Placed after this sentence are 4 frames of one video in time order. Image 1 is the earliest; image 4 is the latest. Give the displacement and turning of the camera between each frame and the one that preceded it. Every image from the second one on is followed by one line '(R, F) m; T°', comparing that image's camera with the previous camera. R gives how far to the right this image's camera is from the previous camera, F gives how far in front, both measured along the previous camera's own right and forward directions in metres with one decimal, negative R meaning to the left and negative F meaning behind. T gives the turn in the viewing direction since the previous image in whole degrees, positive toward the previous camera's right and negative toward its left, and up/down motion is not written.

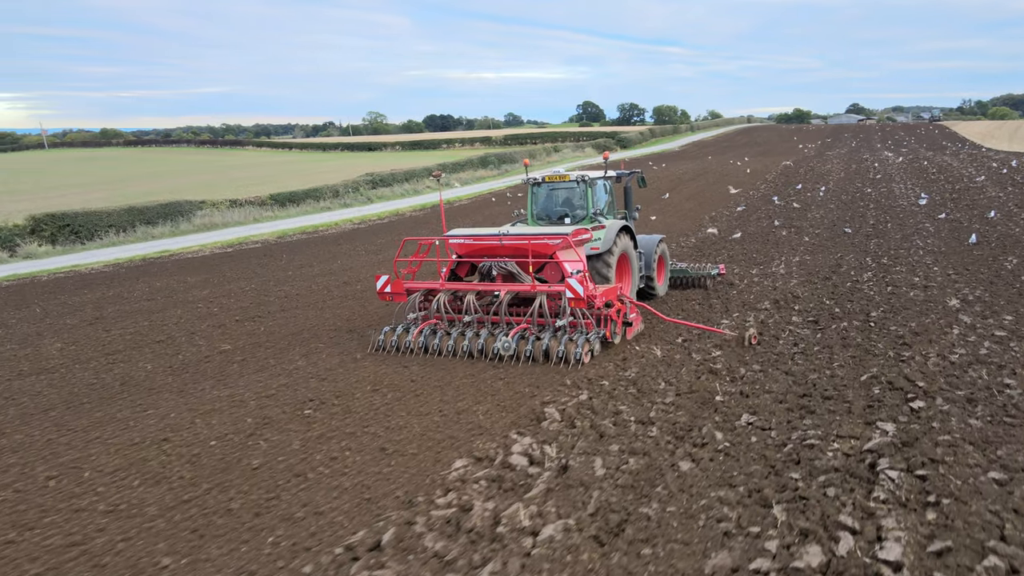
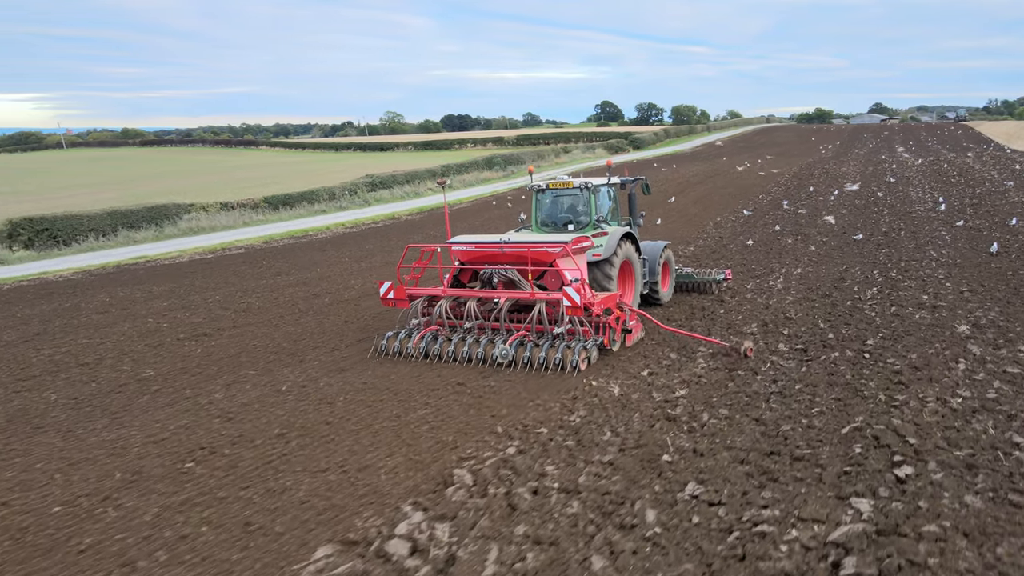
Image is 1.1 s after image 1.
(+0.7, +0.8) m; -1°
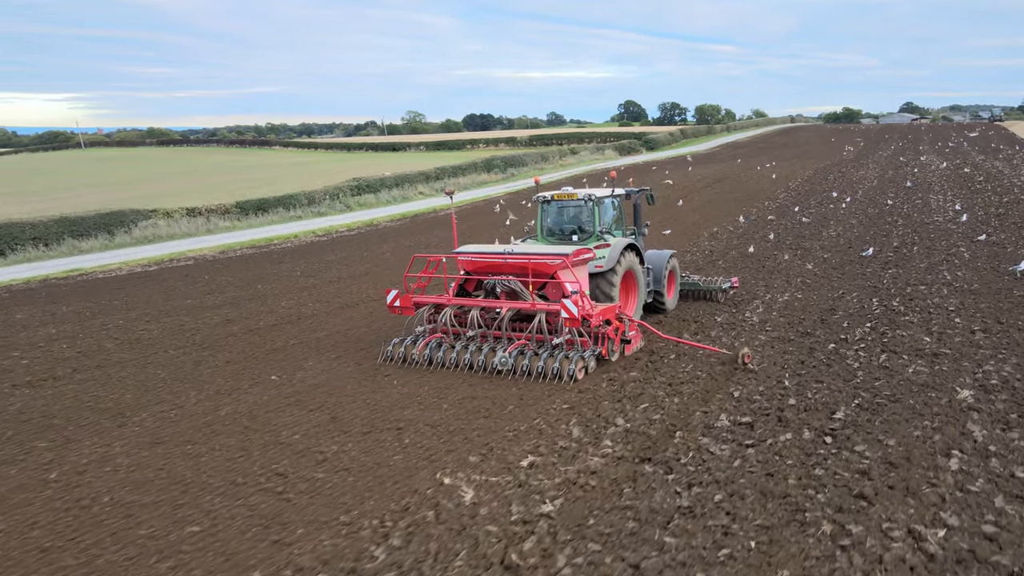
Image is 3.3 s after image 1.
(+1.3, +1.6) m; -2°
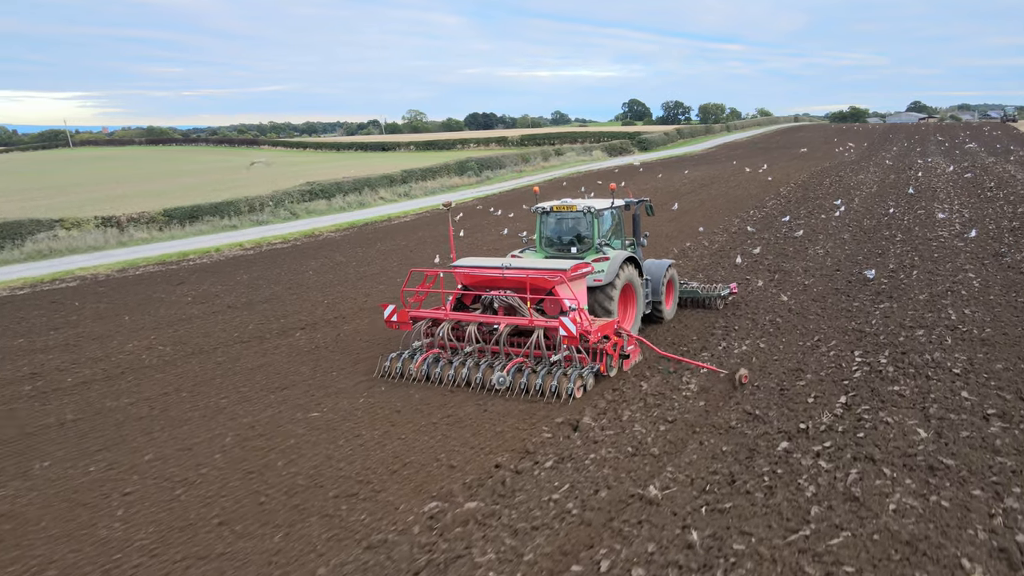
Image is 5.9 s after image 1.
(+1.5, +2.4) m; 0°
